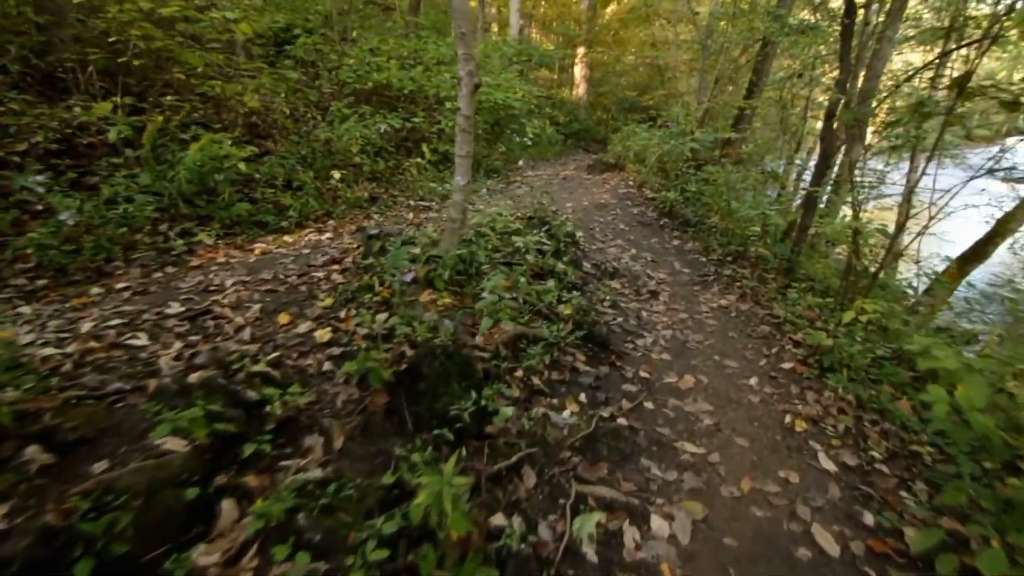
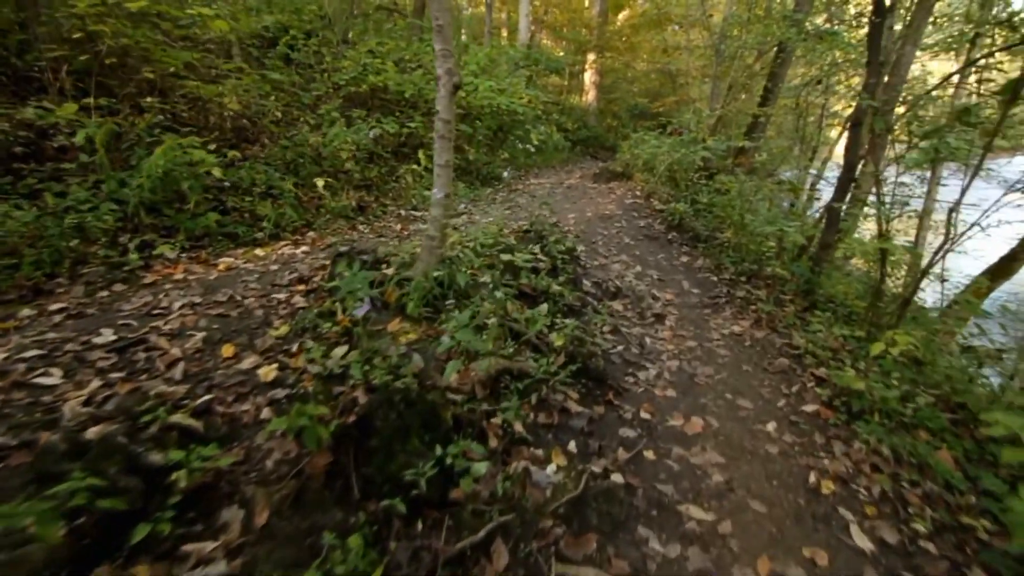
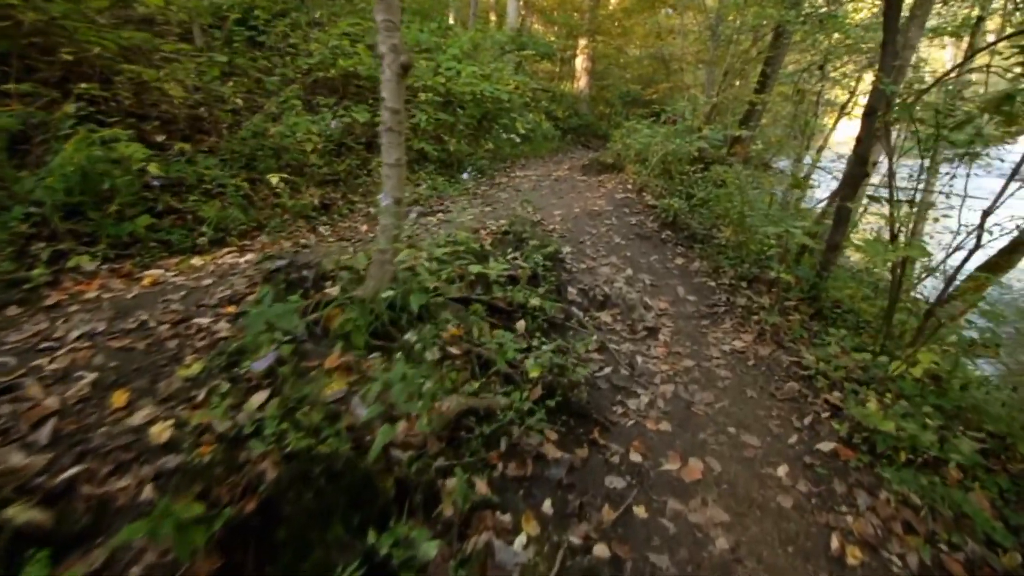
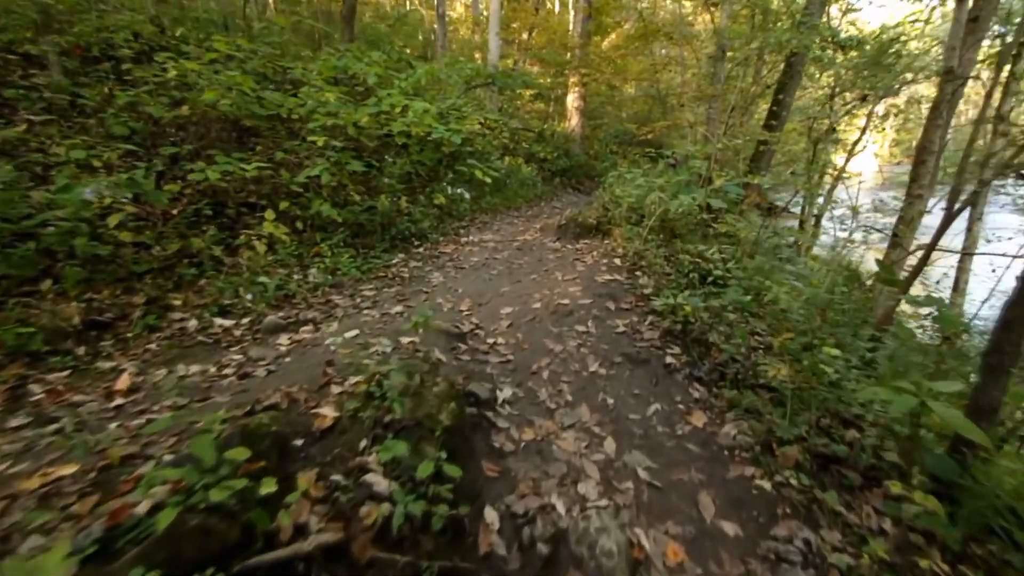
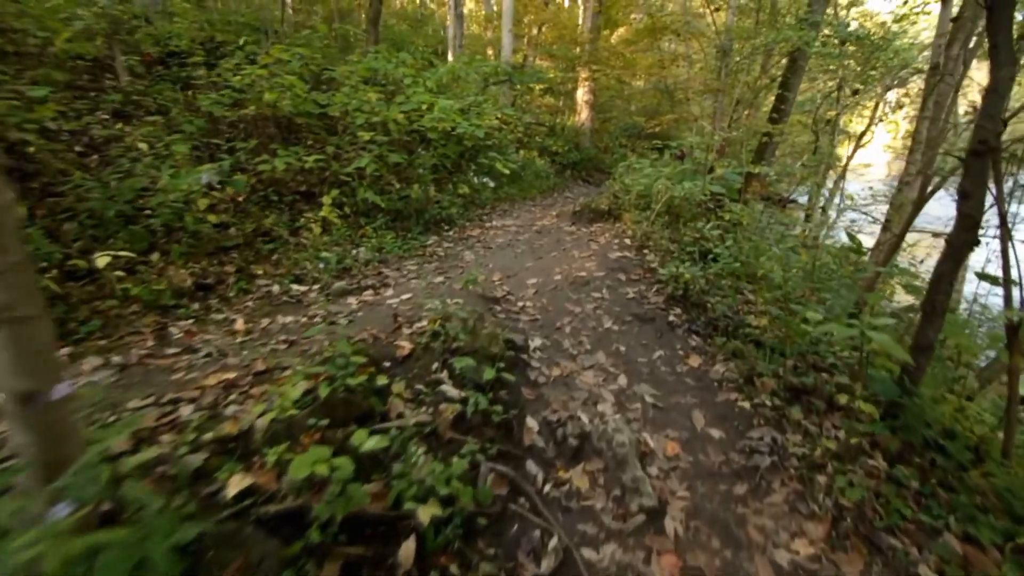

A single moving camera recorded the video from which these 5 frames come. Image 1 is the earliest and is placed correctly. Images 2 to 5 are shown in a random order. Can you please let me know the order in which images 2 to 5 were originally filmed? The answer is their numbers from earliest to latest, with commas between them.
2, 3, 5, 4
